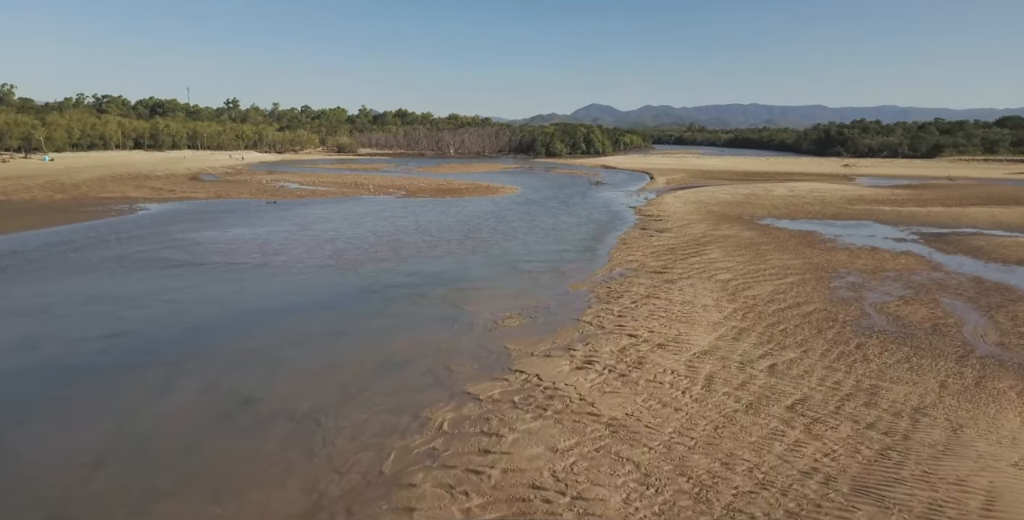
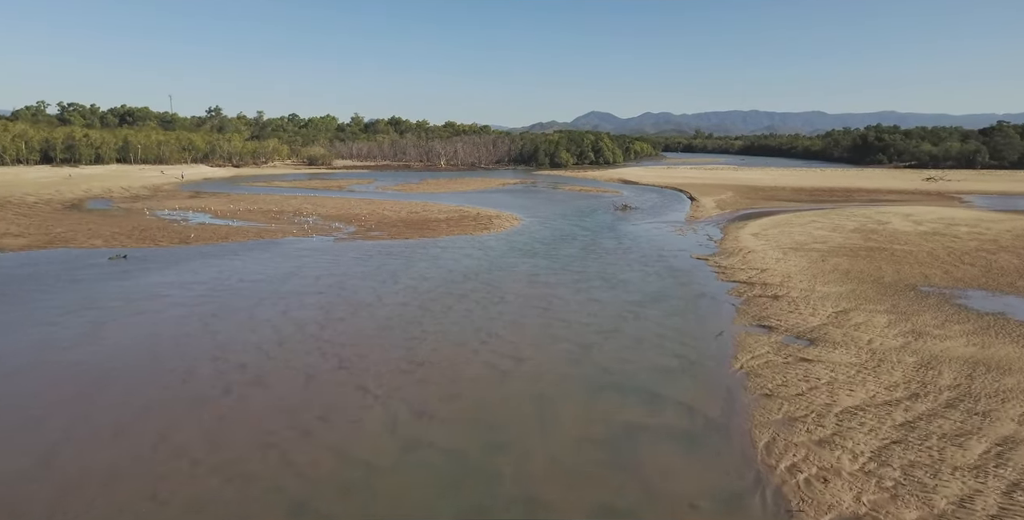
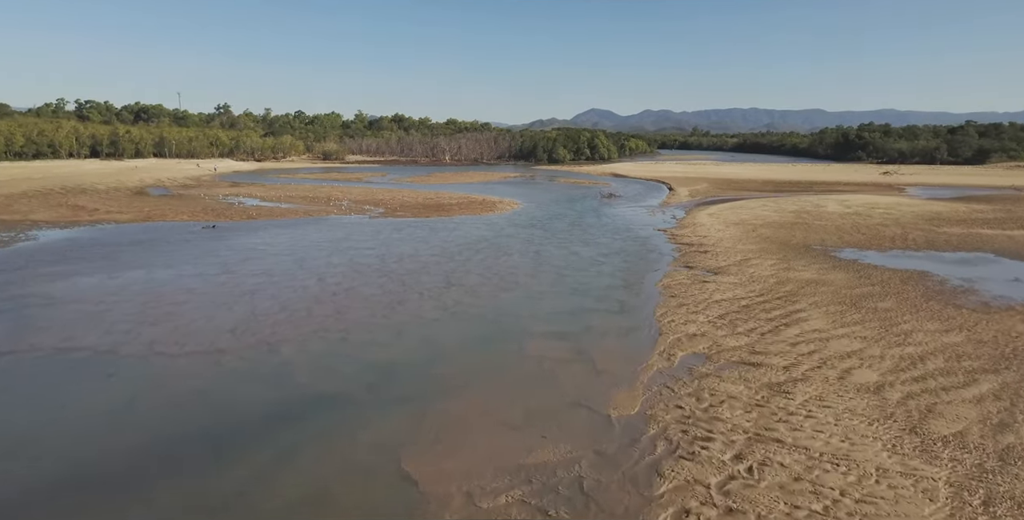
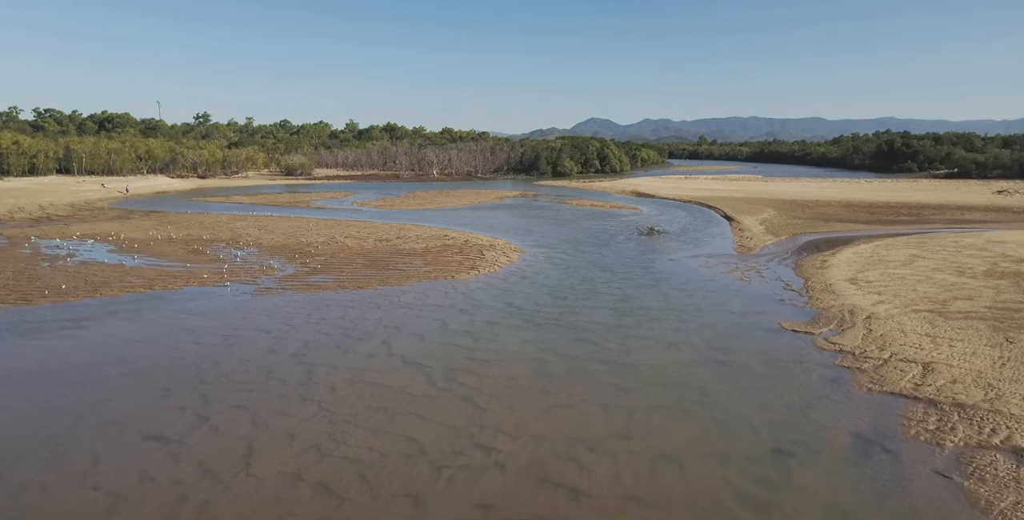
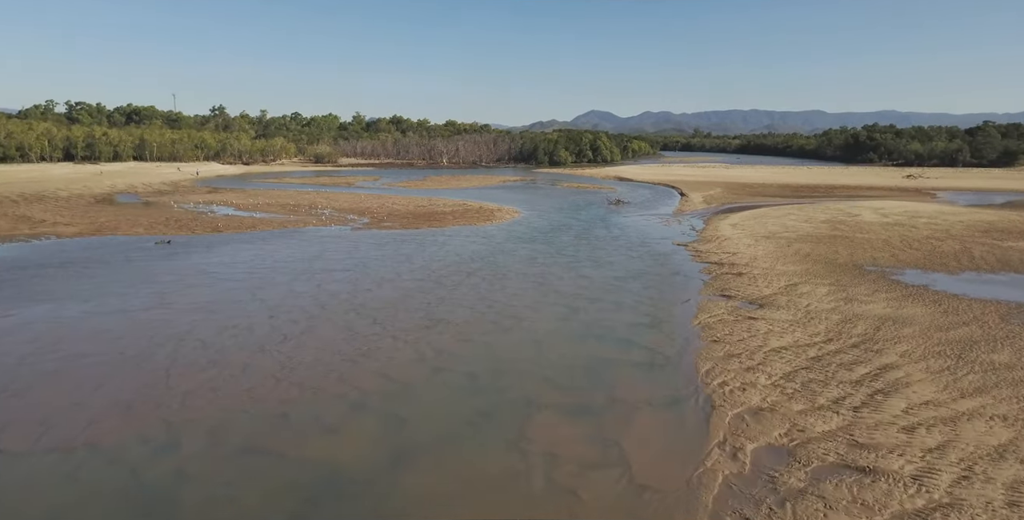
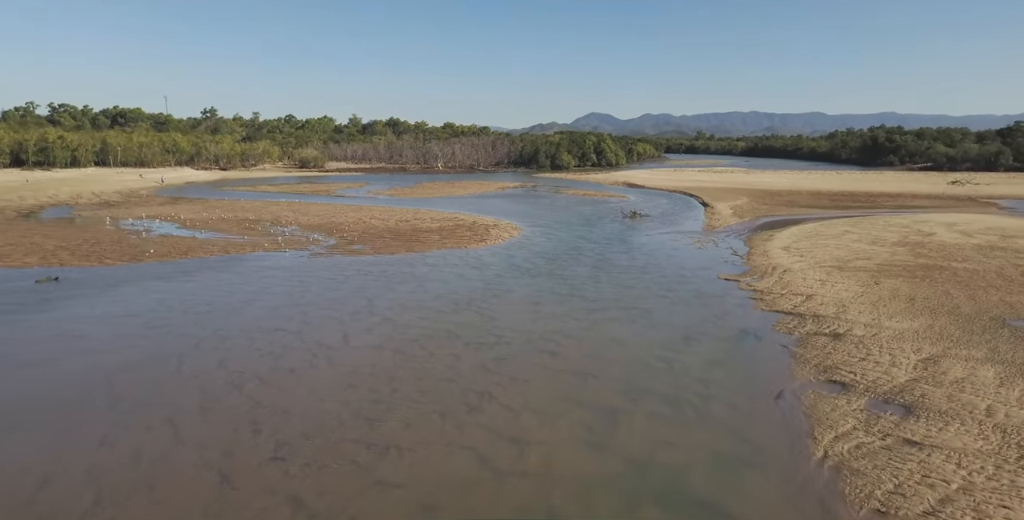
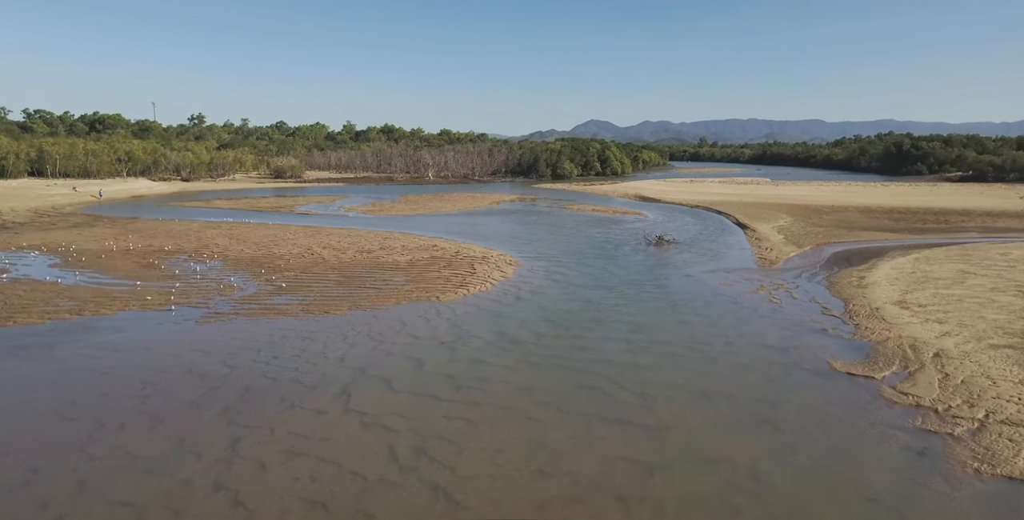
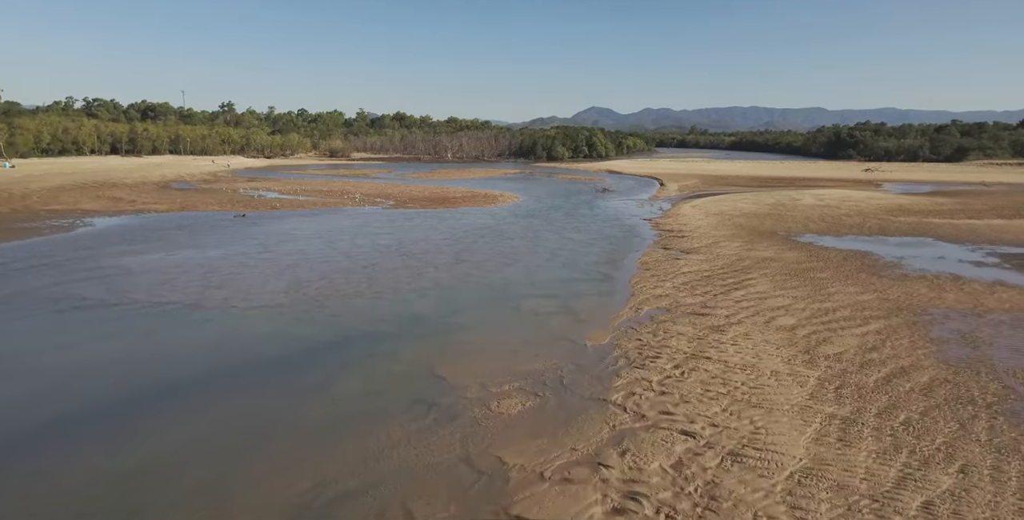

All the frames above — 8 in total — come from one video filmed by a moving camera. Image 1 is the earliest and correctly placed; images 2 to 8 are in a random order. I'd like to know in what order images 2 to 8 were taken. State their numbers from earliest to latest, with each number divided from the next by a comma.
8, 3, 5, 2, 6, 4, 7
